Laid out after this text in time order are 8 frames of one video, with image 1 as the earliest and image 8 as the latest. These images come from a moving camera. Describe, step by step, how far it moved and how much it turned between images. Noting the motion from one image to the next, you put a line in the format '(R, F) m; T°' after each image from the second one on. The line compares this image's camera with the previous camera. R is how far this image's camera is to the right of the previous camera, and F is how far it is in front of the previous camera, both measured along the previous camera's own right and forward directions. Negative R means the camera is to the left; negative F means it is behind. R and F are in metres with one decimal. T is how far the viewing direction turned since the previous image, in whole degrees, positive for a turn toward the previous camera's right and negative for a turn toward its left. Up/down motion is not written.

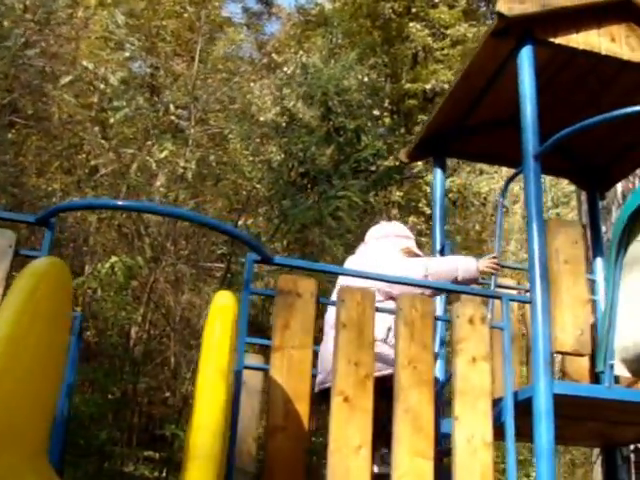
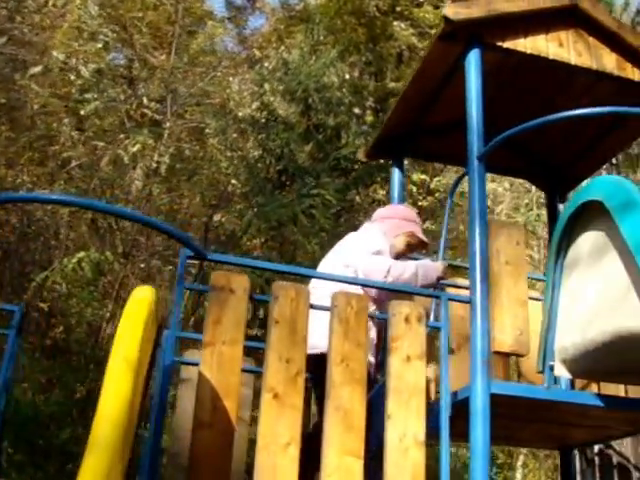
(+0.2, 0.0) m; +1°
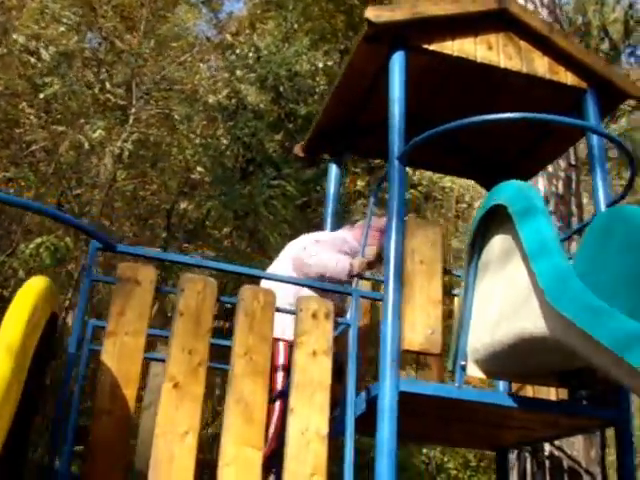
(+0.3, 0.0) m; +1°
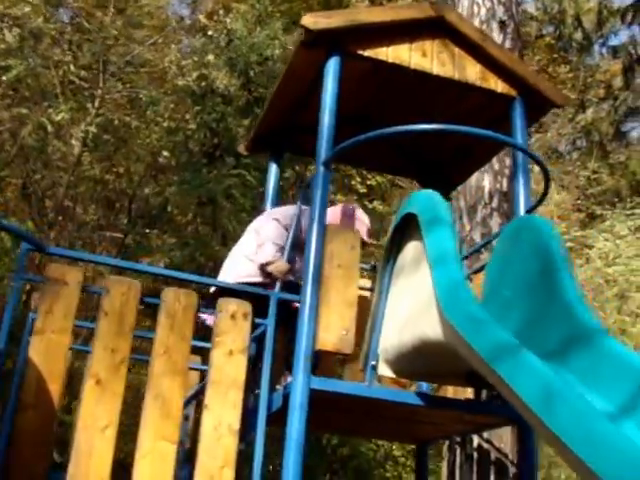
(+0.3, -0.2) m; +1°
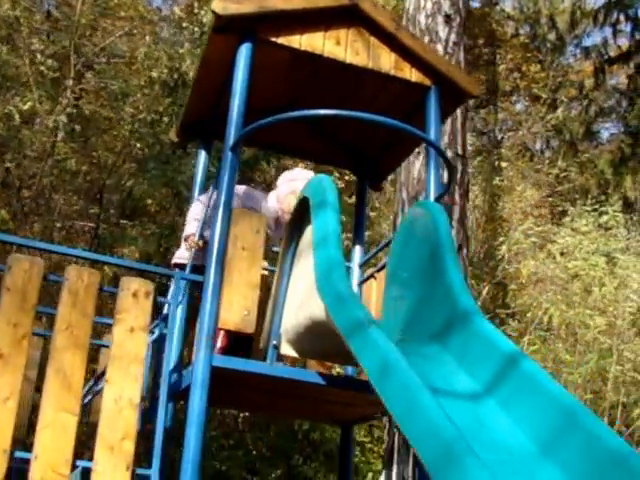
(+0.5, -0.1) m; 0°
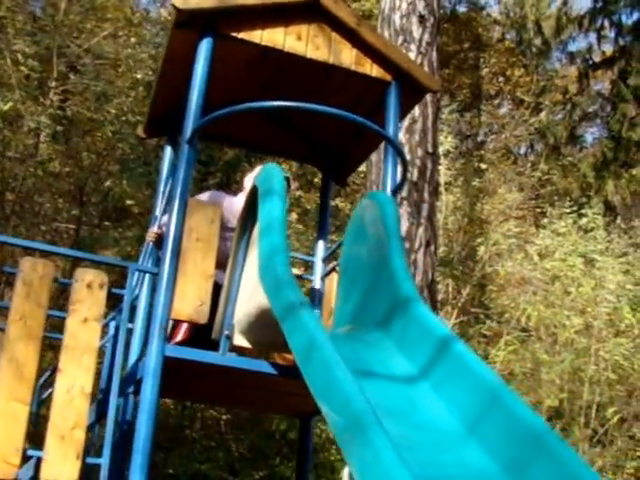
(+0.2, -0.1) m; 0°
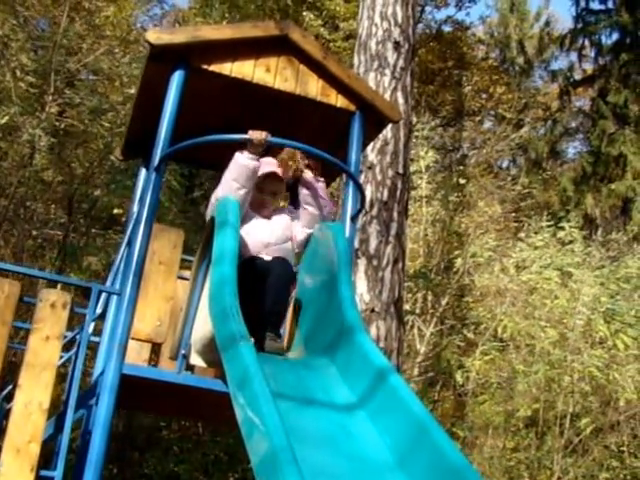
(+0.3, -0.2) m; 0°
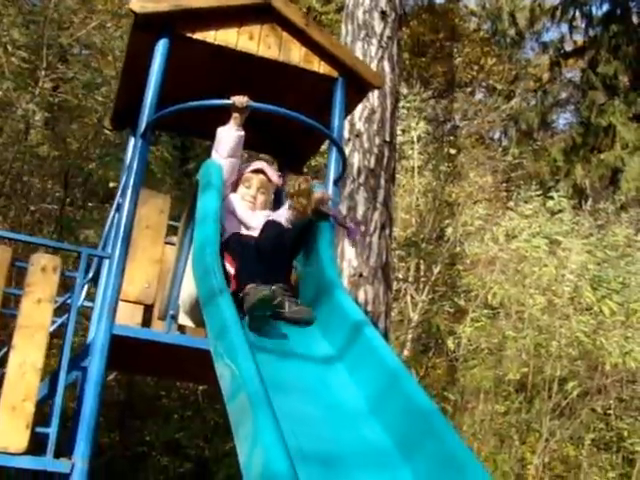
(+0.1, -0.2) m; 0°
